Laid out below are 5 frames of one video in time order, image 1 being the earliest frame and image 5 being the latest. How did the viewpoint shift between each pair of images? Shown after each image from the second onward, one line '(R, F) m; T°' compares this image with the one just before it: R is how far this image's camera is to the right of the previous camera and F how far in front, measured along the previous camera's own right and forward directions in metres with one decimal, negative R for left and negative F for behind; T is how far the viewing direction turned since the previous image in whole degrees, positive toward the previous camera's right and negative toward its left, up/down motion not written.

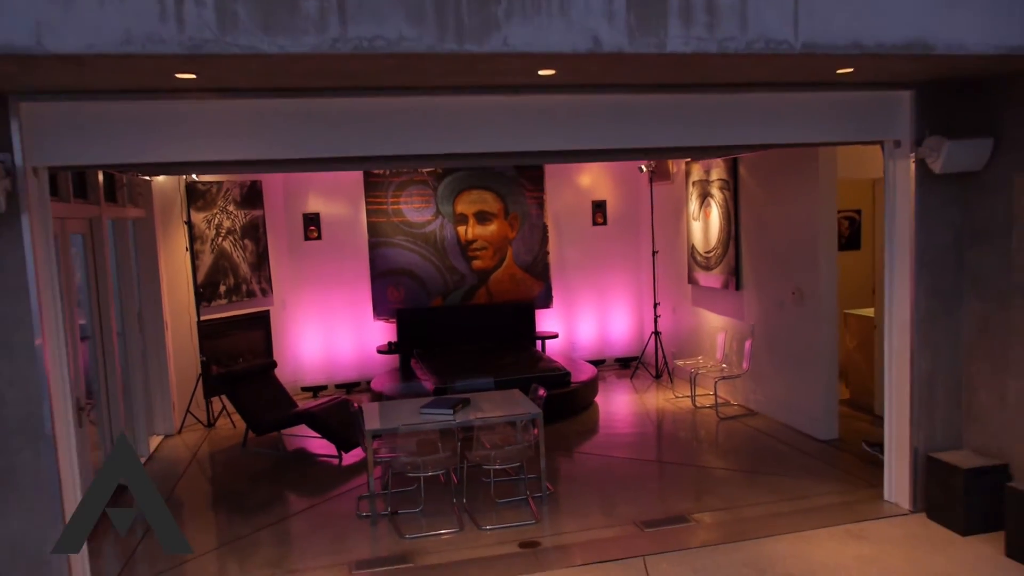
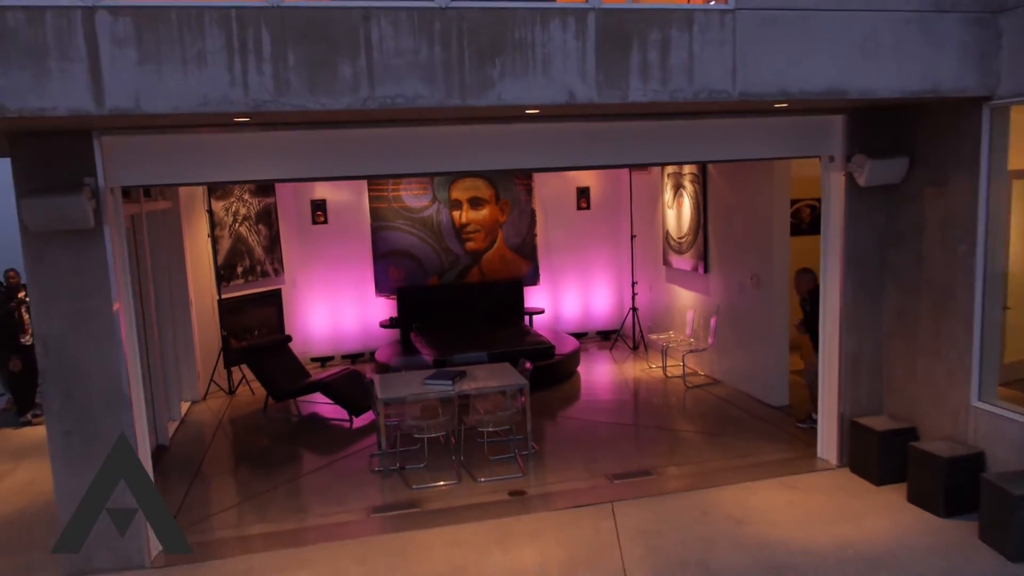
(0.0, -0.9) m; +1°
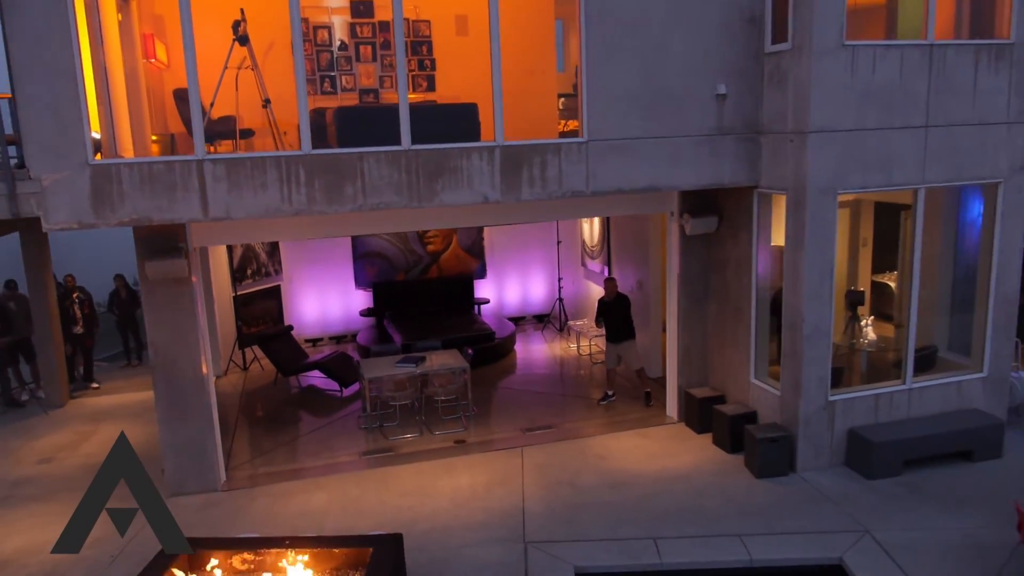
(+0.3, -2.8) m; +2°
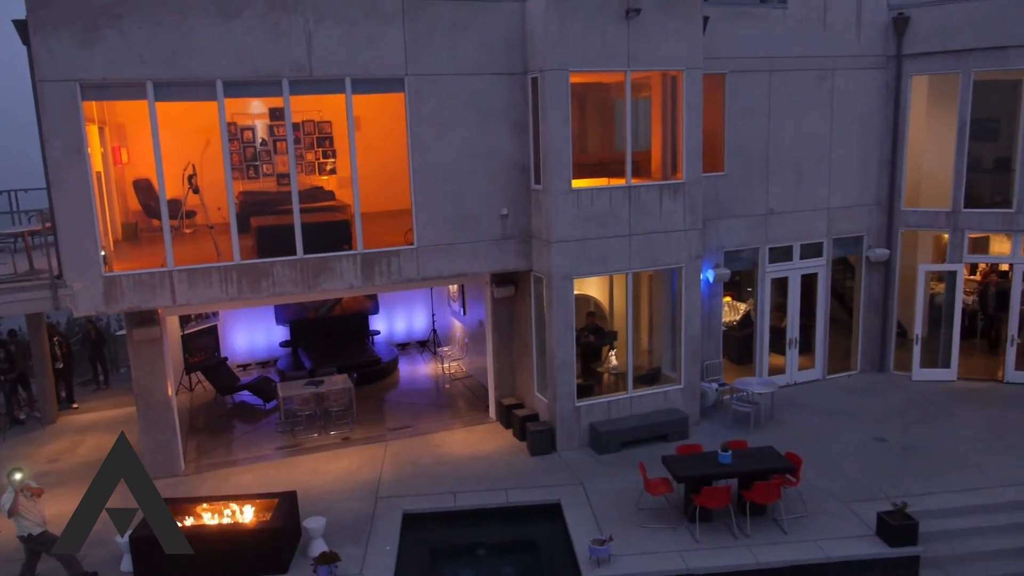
(+1.1, -4.4) m; +4°
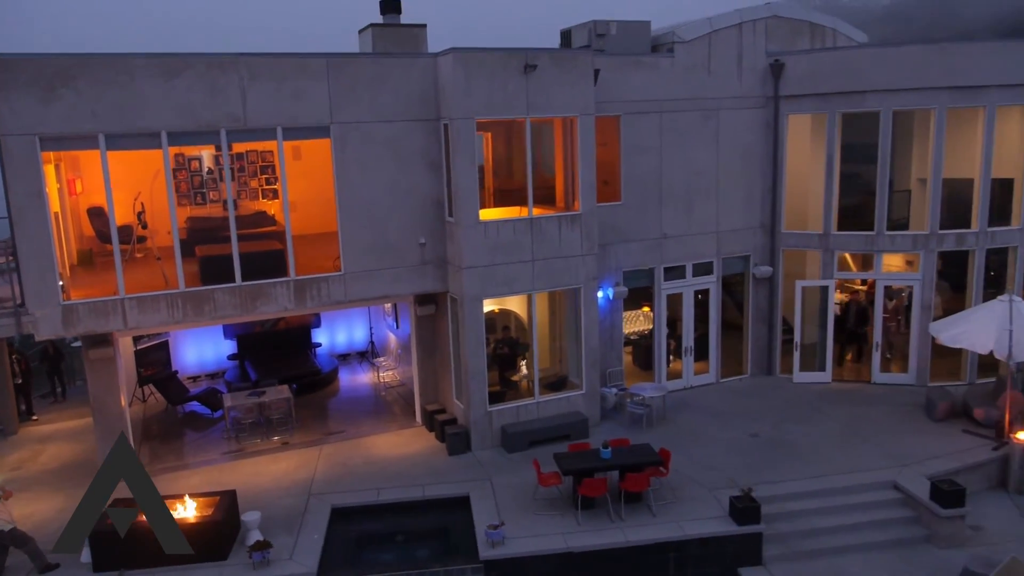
(+0.8, -1.7) m; +3°
